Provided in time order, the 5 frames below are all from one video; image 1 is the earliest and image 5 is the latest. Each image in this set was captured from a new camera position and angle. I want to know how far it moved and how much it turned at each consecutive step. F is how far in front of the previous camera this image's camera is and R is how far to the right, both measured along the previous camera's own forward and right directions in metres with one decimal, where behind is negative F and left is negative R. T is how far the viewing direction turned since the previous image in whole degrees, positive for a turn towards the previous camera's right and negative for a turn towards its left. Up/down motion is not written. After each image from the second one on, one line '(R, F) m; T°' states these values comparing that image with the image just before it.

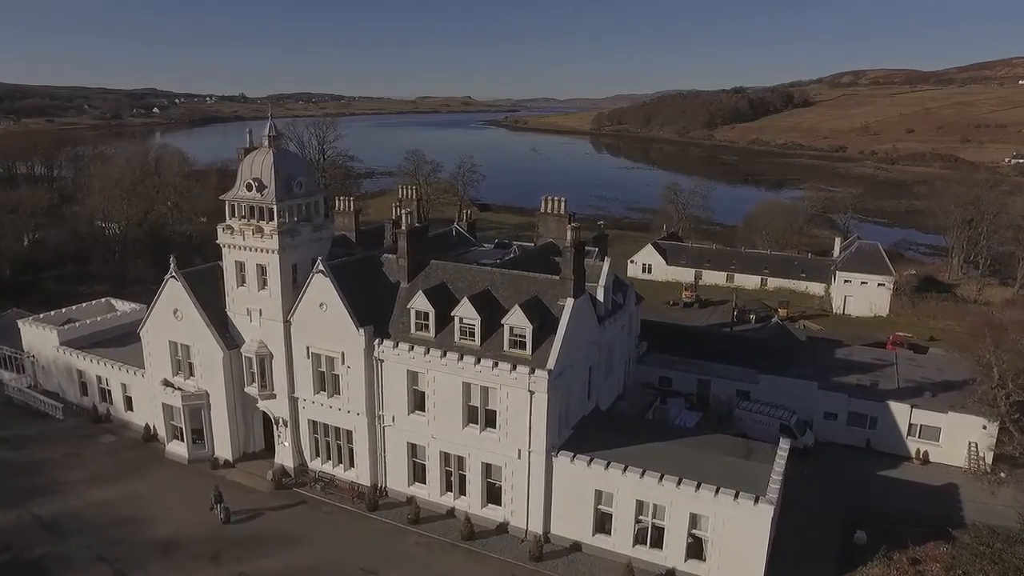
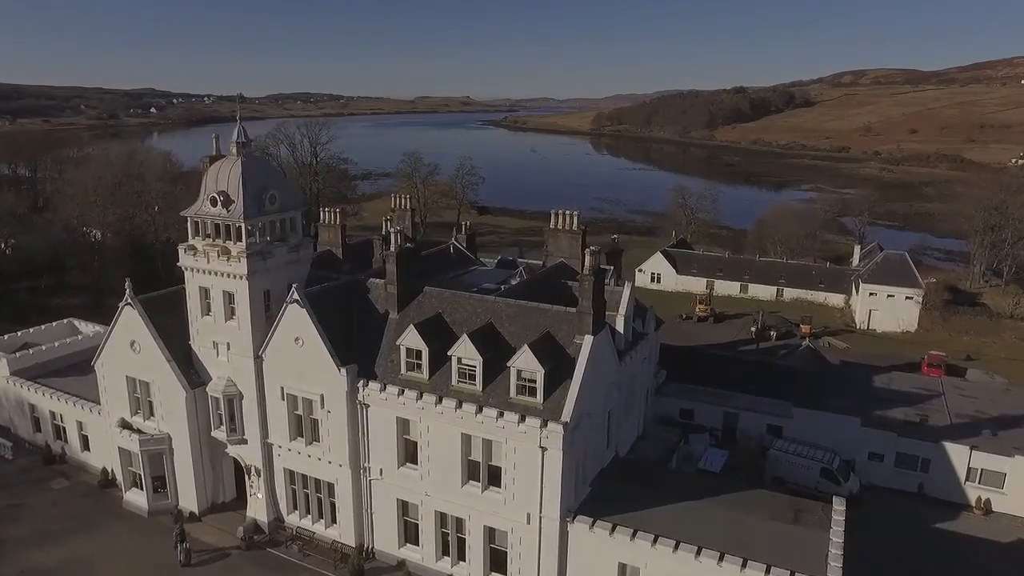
(-0.4, +4.5) m; 0°
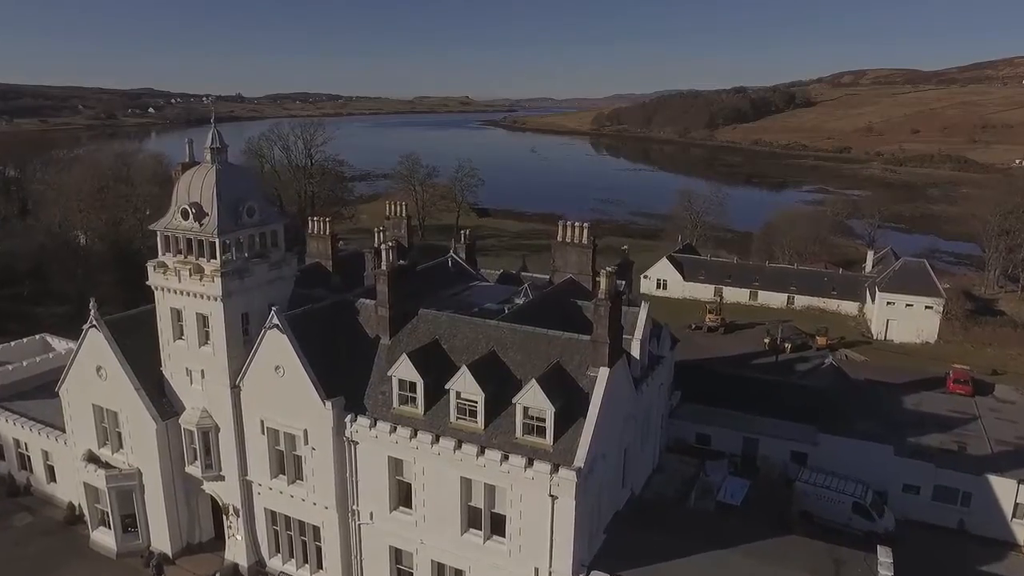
(-0.2, +2.8) m; 0°
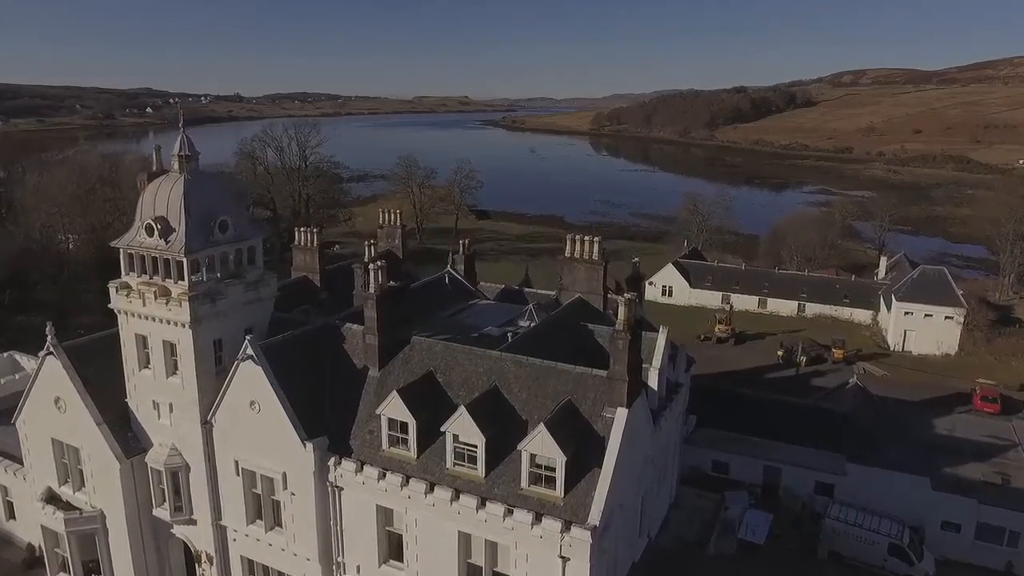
(-0.2, +2.7) m; 0°
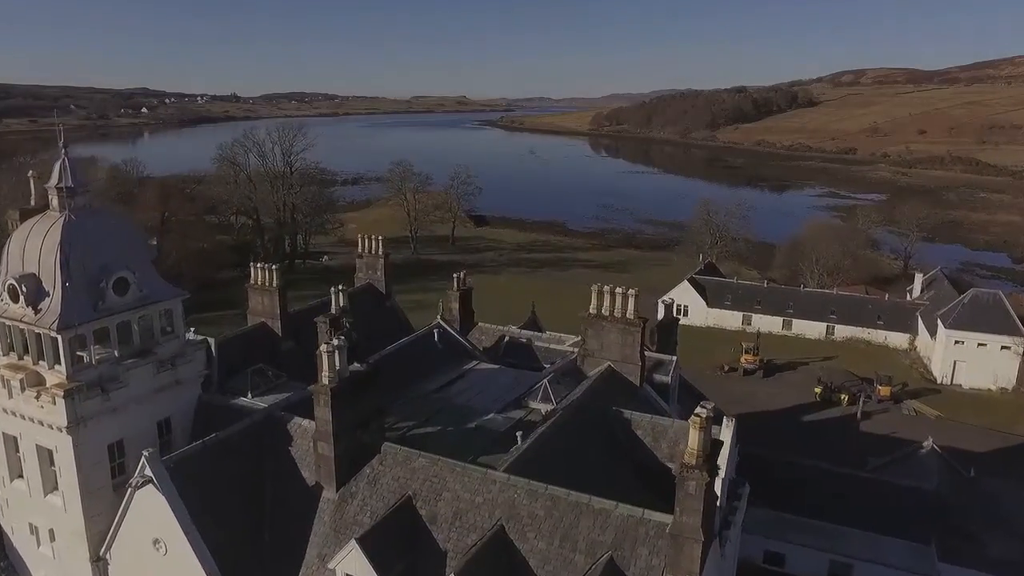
(-0.3, +6.5) m; 0°
